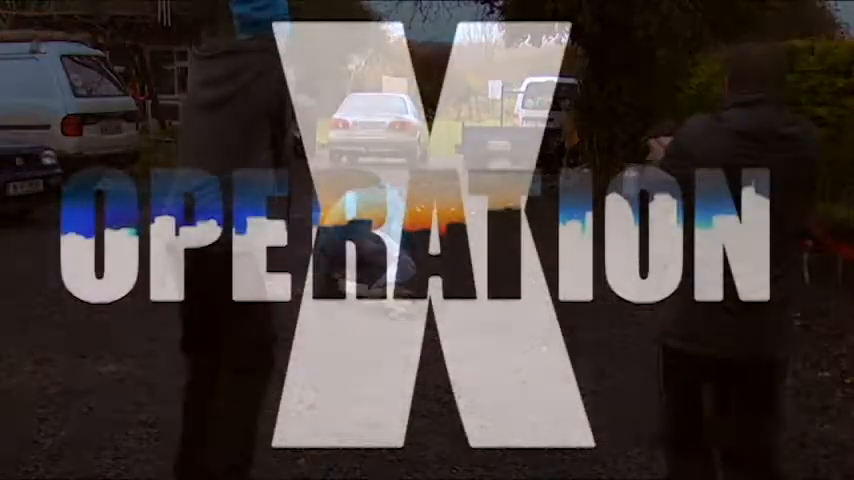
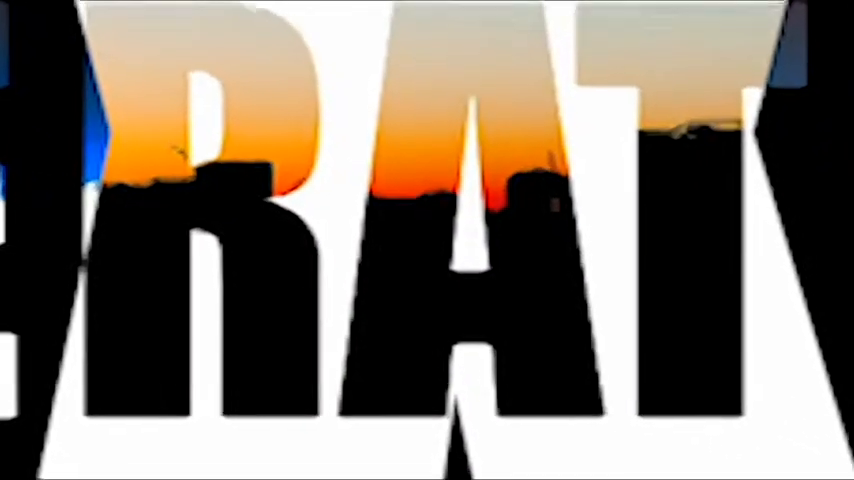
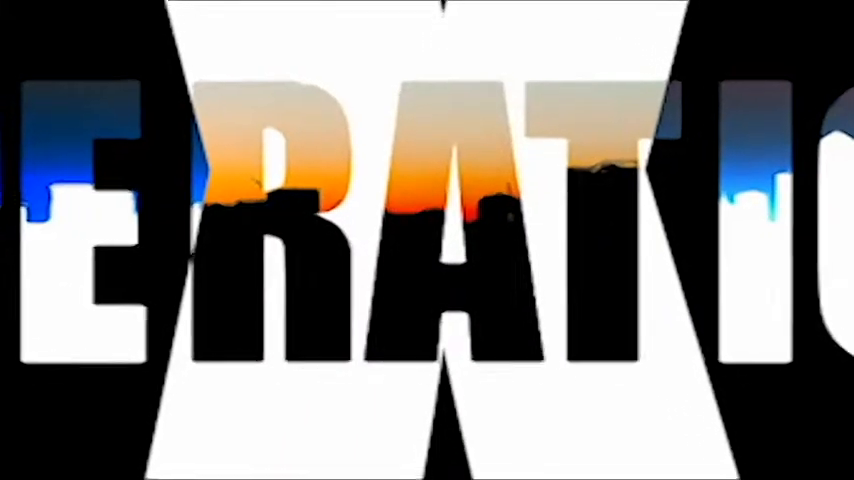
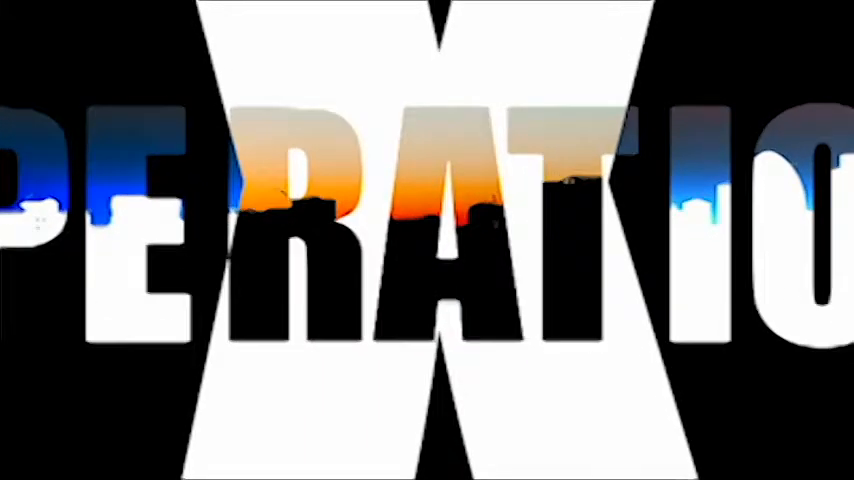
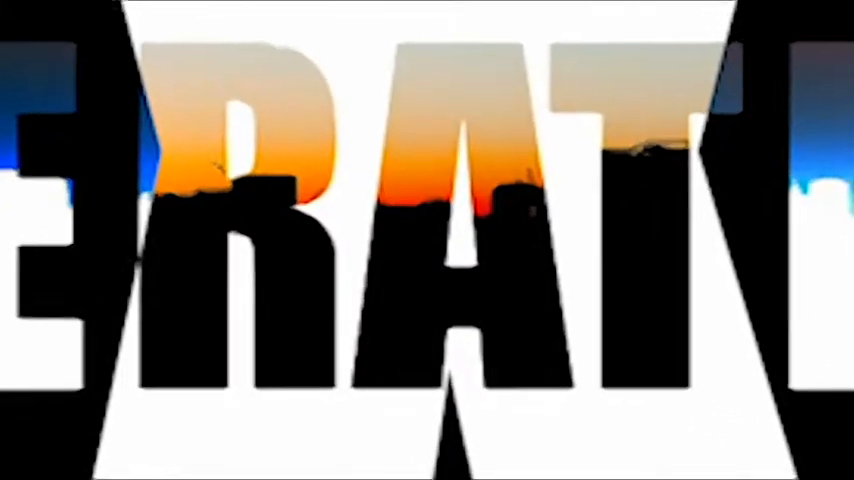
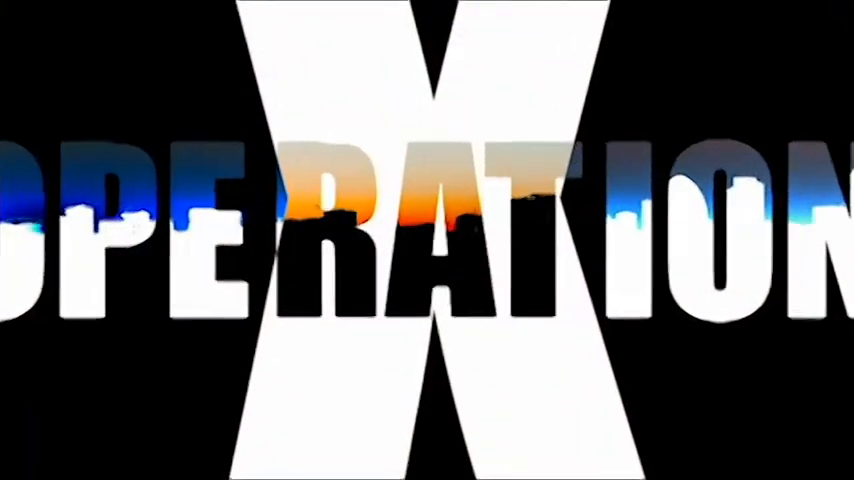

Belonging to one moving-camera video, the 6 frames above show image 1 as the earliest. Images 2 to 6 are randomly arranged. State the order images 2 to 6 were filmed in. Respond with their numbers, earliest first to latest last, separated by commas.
6, 4, 3, 5, 2
